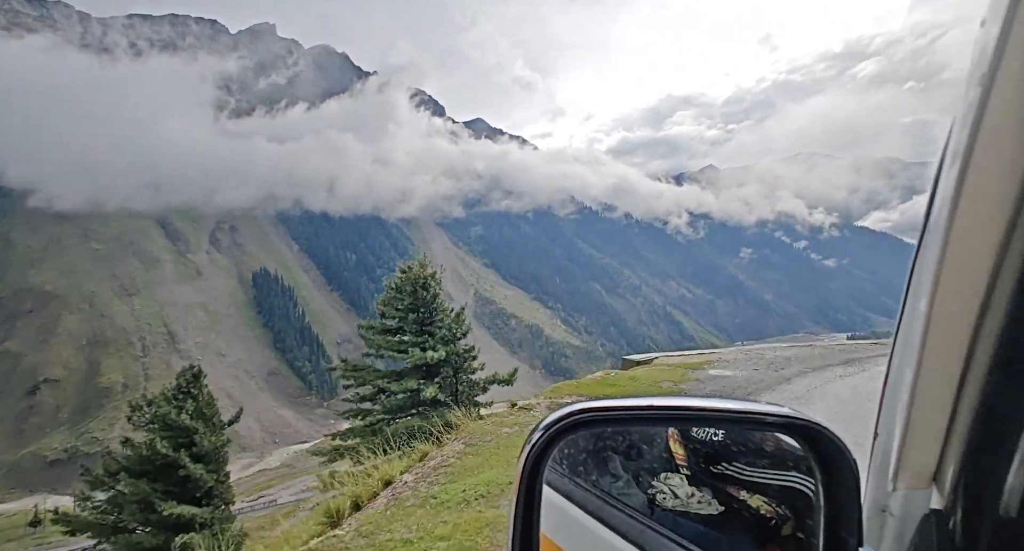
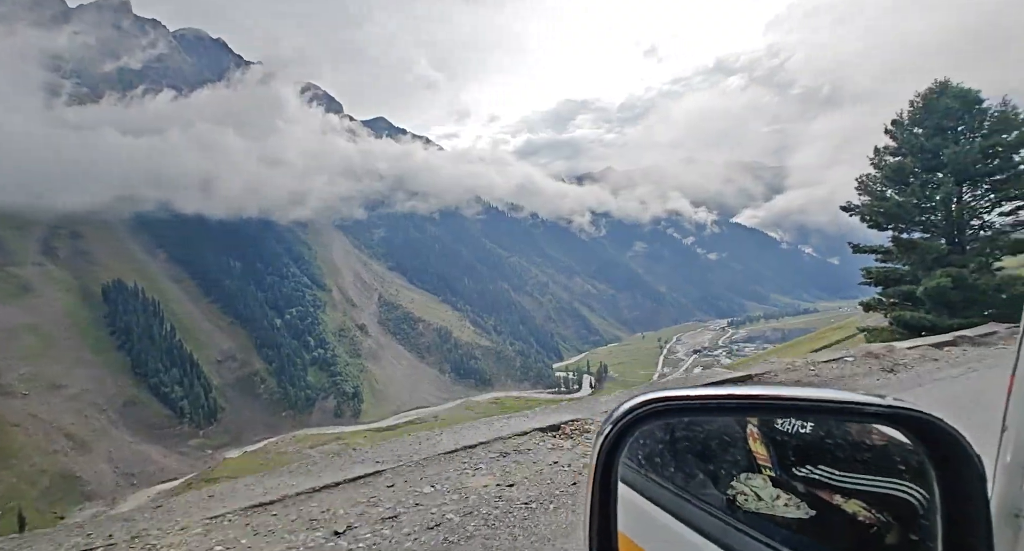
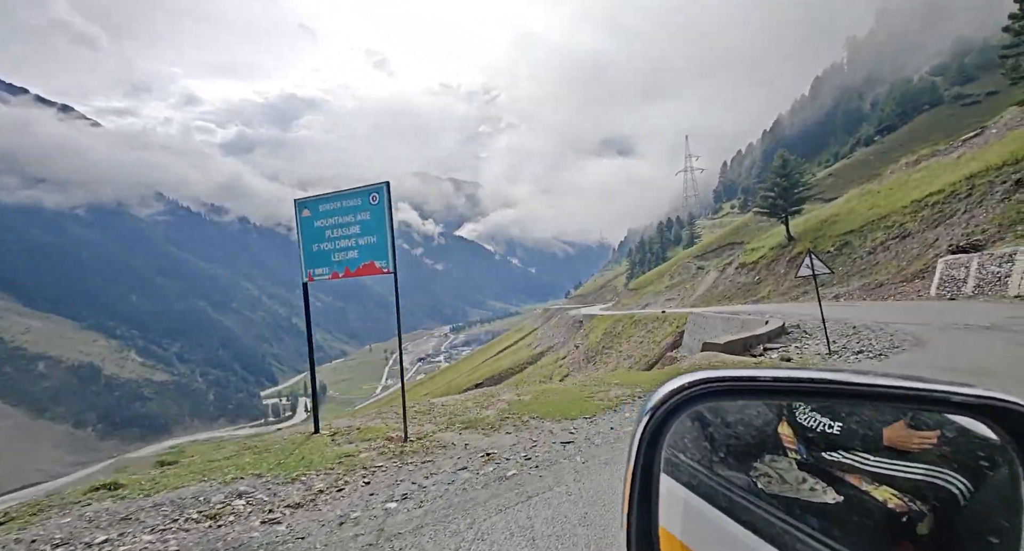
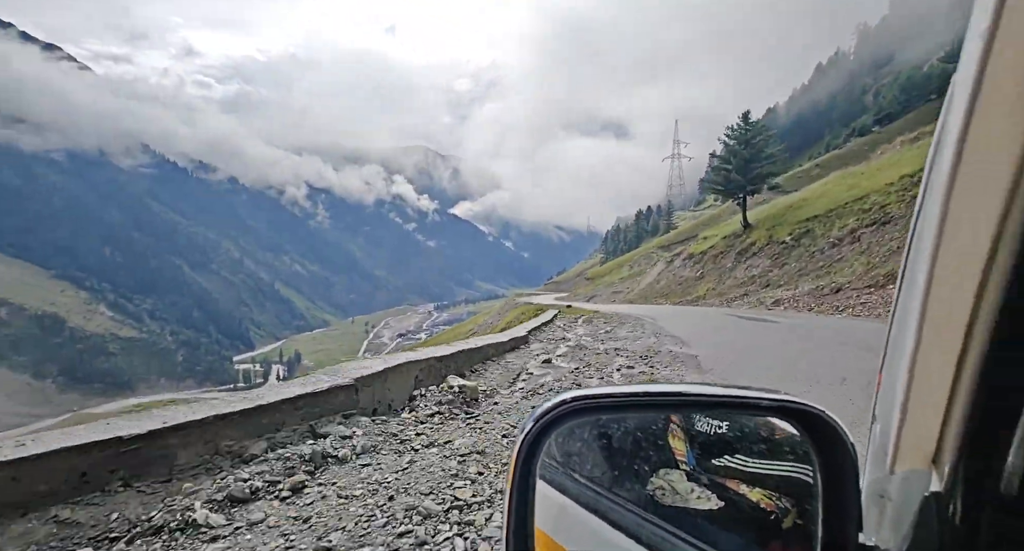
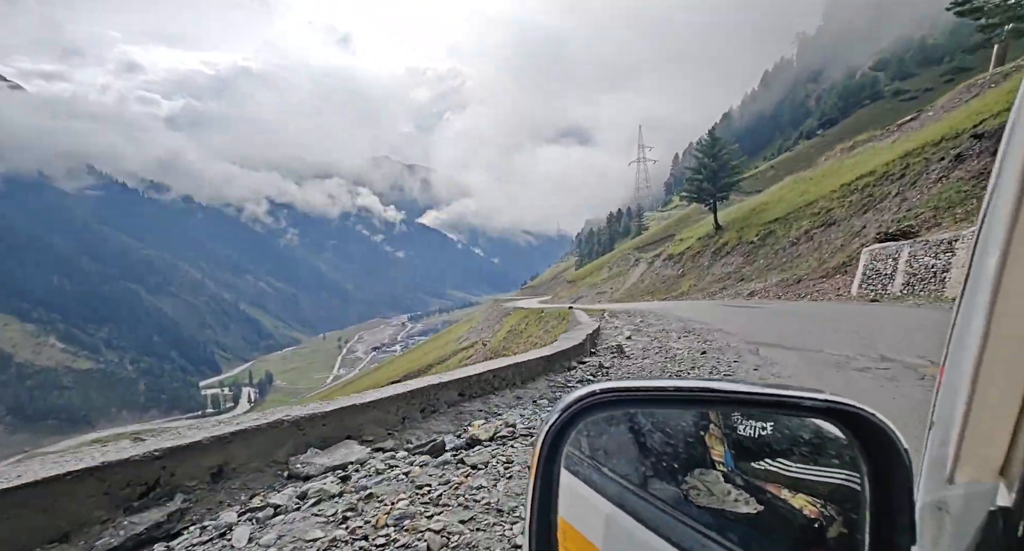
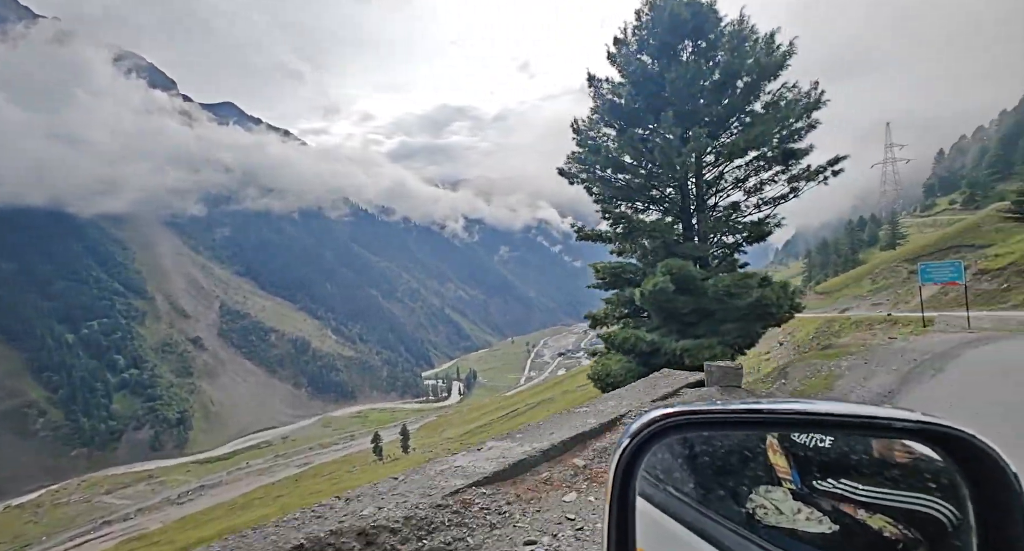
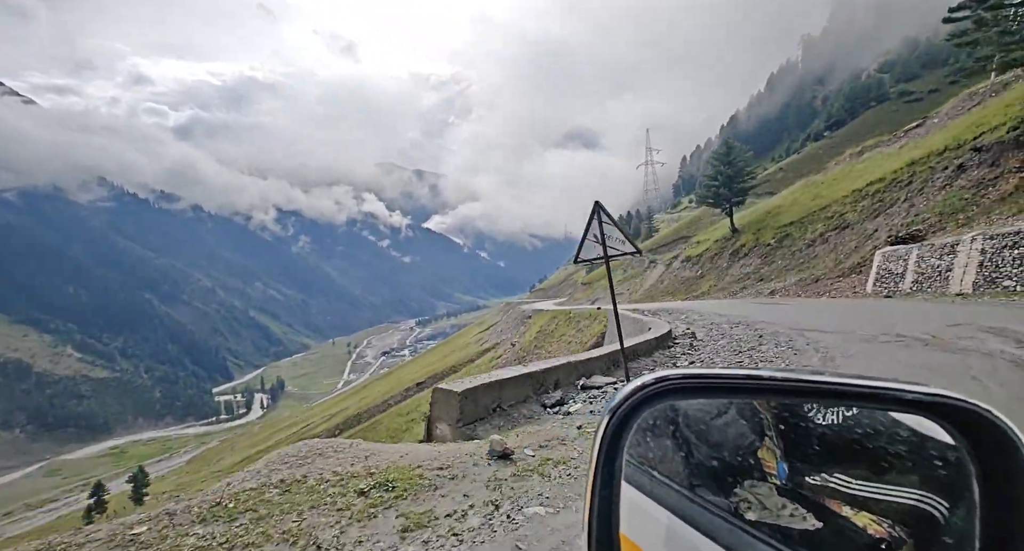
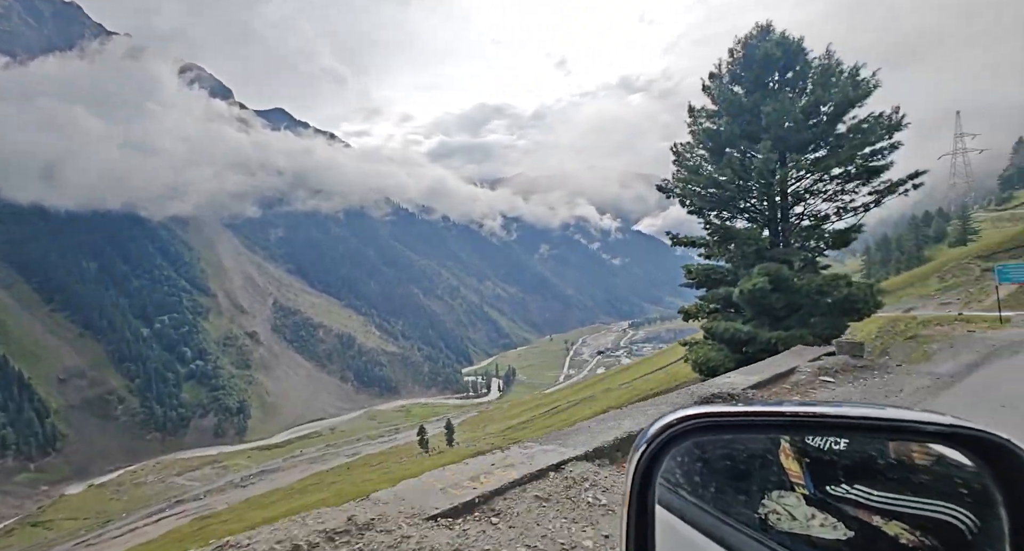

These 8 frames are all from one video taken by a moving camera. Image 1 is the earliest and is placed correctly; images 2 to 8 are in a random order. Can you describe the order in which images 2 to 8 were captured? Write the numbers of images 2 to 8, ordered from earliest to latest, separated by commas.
2, 8, 6, 3, 7, 5, 4
